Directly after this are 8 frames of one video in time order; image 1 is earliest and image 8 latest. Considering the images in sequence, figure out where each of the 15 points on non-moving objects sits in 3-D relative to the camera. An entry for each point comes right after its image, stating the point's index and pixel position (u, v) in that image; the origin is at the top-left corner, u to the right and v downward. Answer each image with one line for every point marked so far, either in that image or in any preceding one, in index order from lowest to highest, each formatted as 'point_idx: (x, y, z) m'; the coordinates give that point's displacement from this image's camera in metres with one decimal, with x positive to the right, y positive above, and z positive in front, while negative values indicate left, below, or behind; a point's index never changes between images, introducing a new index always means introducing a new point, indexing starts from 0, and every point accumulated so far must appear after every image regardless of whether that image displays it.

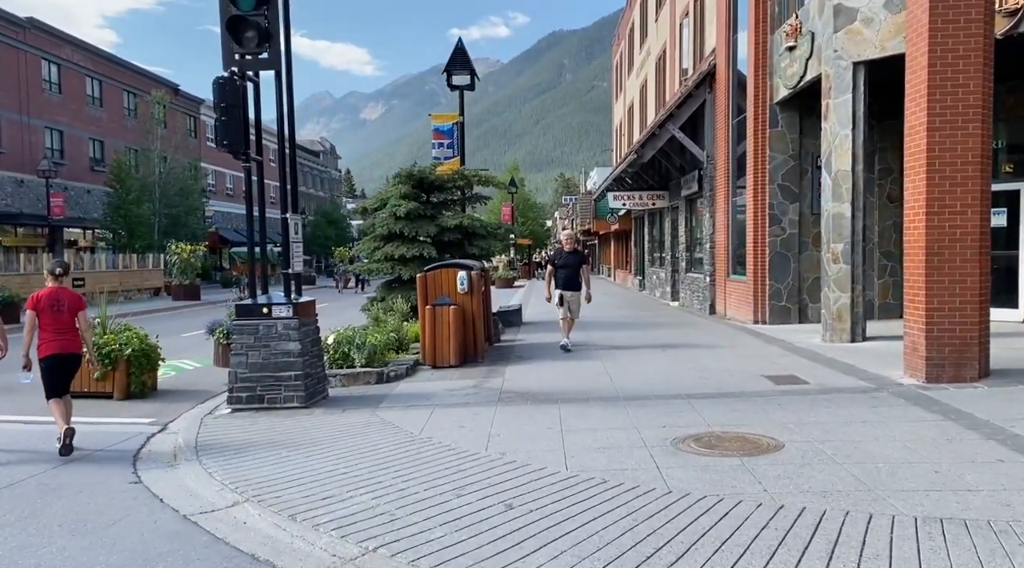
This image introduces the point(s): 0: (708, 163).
0: (+4.6, +2.8, +17.6) m
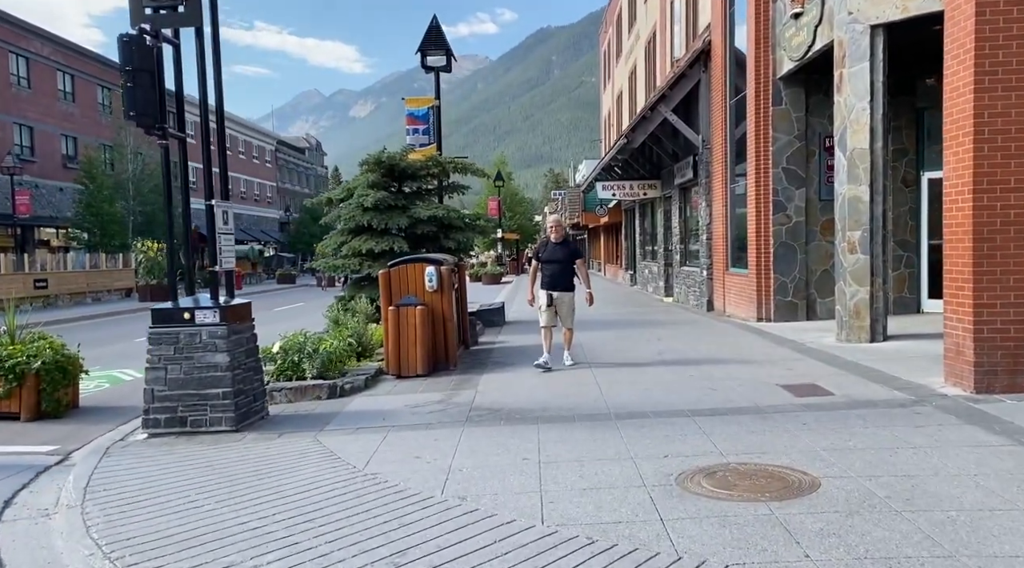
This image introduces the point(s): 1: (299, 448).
0: (+4.2, +3.0, +16.4) m
1: (-1.8, -1.4, +6.3) m
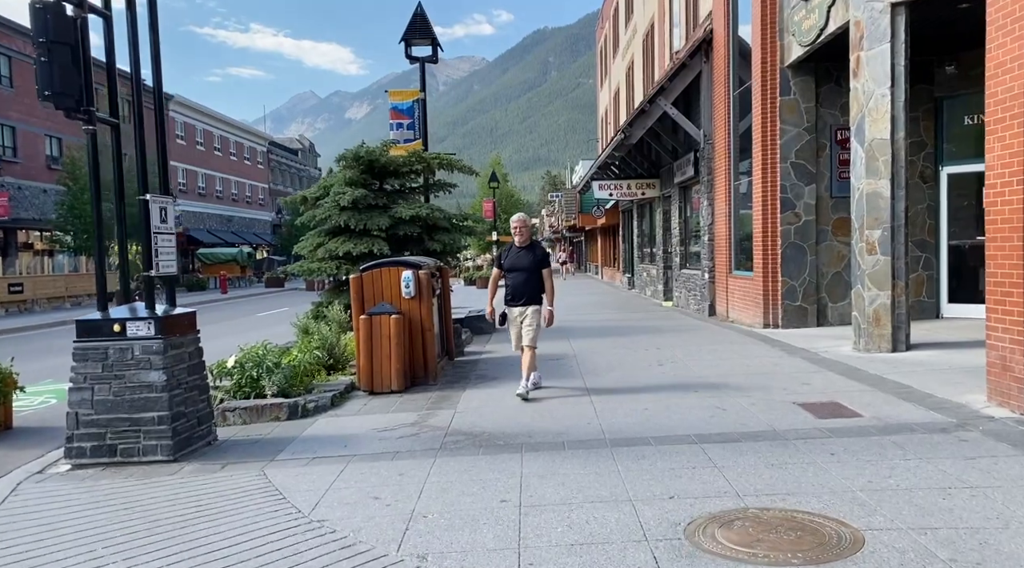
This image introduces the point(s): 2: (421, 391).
0: (+4.0, +2.9, +15.5) m
1: (-1.9, -1.4, +5.4) m
2: (-1.0, -1.2, +8.3) m
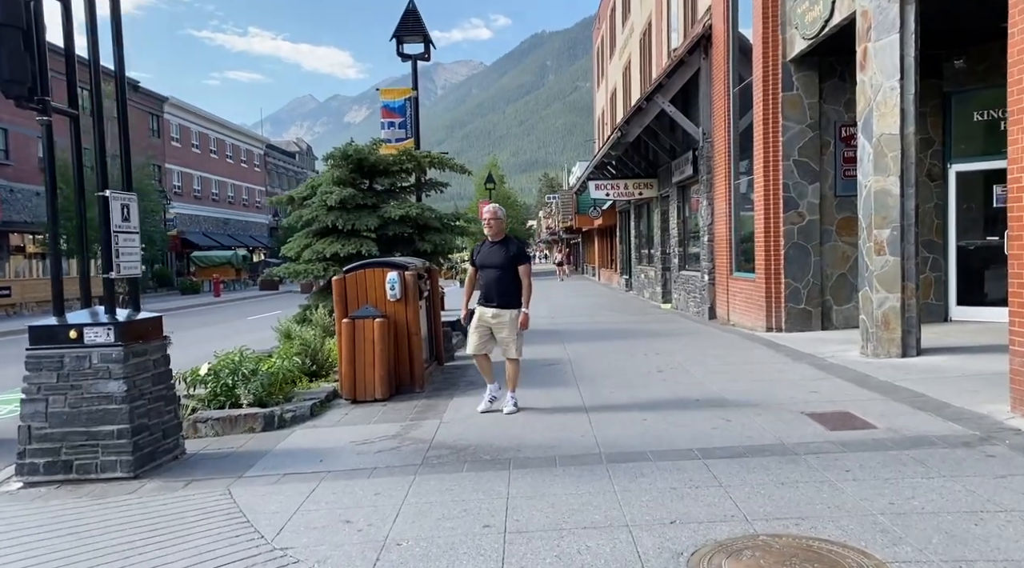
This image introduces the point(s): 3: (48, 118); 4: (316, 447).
0: (+3.9, +2.8, +15.1) m
1: (-2.0, -1.4, +5.0) m
2: (-1.1, -1.2, +7.9) m
3: (-3.5, +1.3, +5.6) m
4: (-1.6, -1.3, +6.1) m
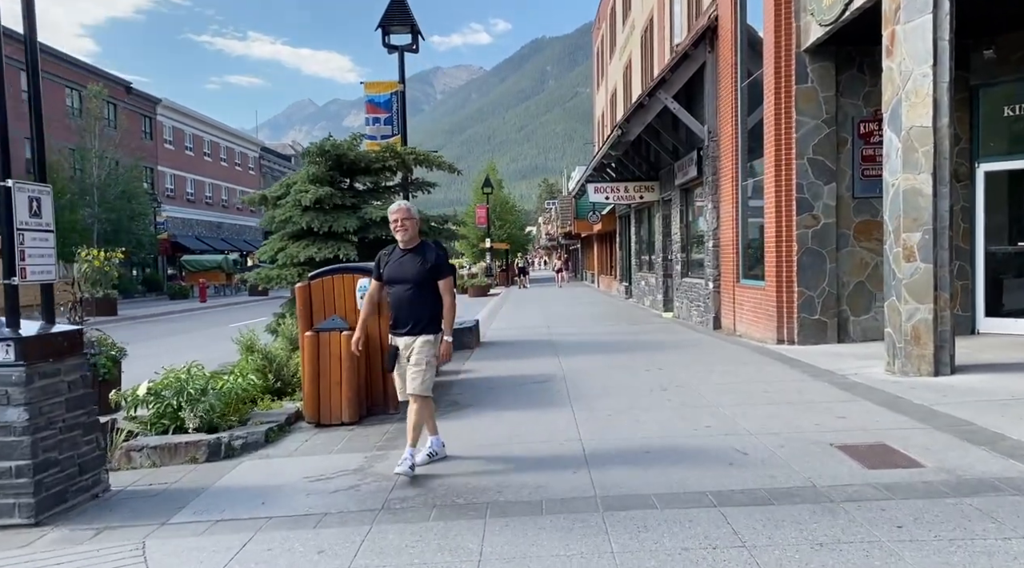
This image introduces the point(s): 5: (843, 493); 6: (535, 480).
0: (+3.7, +2.7, +14.2) m
1: (-2.2, -1.5, +4.1) m
2: (-1.2, -1.3, +6.9) m
3: (-3.6, +1.2, +4.7) m
4: (-1.7, -1.4, +5.2) m
5: (+1.9, -1.2, +4.4) m
6: (+0.1, -1.3, +4.9) m
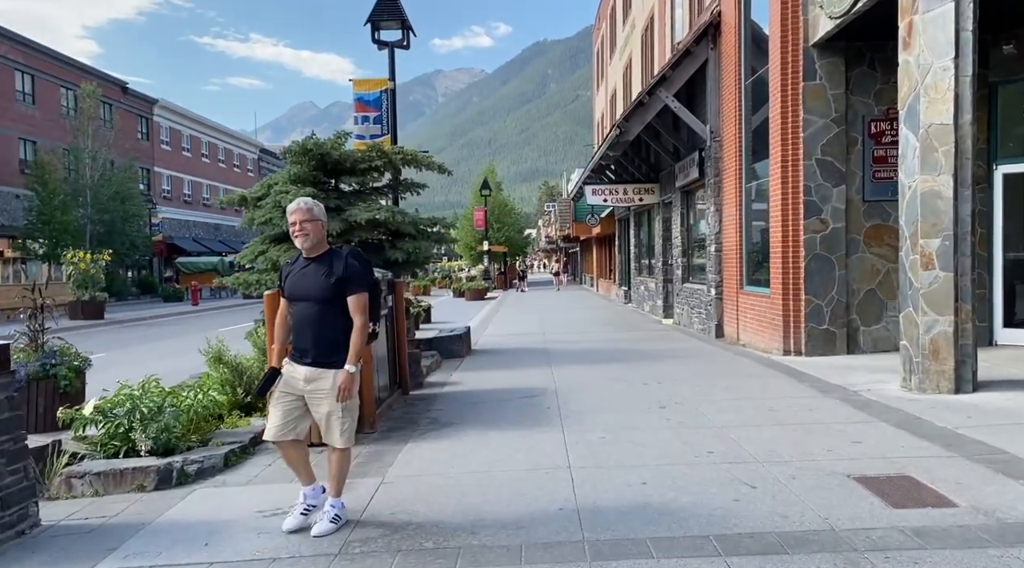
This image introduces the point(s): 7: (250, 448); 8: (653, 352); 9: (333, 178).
0: (+3.6, +2.6, +13.6) m
1: (-2.3, -1.5, +3.5) m
2: (-1.4, -1.3, +6.4) m
3: (-3.7, +1.2, +4.2) m
4: (-1.8, -1.4, +4.6) m
5: (+1.8, -1.3, +3.8) m
6: (0.0, -1.3, +4.3) m
7: (-2.2, -1.3, +6.3) m
8: (+2.2, -1.1, +11.7) m
9: (-2.7, +1.6, +11.3) m
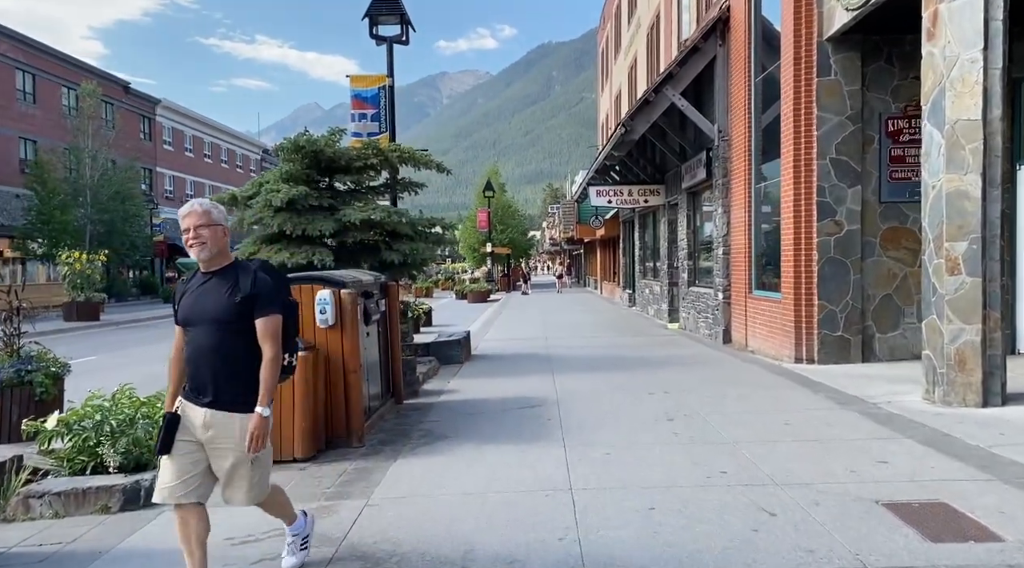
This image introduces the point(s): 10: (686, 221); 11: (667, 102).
0: (+3.6, +2.5, +13.2) m
1: (-2.3, -1.6, +3.1) m
2: (-1.4, -1.4, +6.0) m
3: (-3.7, +1.1, +3.8) m
4: (-1.9, -1.5, +4.2) m
5: (+1.8, -1.3, +3.4) m
6: (0.0, -1.4, +3.9) m
7: (-2.2, -1.4, +5.8) m
8: (+2.2, -1.1, +11.2) m
9: (-2.7, +1.5, +10.9) m
10: (+3.7, +1.3, +16.0) m
11: (+2.8, +3.3, +13.7) m
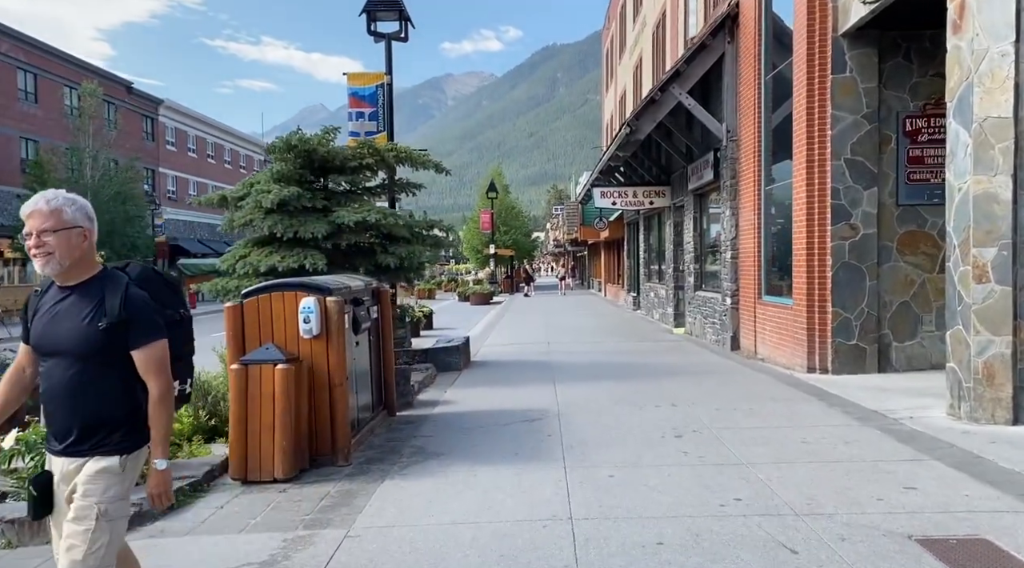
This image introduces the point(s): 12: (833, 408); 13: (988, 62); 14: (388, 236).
0: (+3.7, +2.4, +12.8) m
1: (-2.4, -1.6, +2.7) m
2: (-1.4, -1.4, +5.6) m
3: (-3.8, +1.1, +3.4) m
4: (-1.9, -1.5, +3.8) m
5: (+1.7, -1.4, +3.0) m
6: (-0.1, -1.4, +3.5) m
7: (-2.2, -1.4, +5.5) m
8: (+2.2, -1.2, +10.8) m
9: (-2.7, +1.5, +10.5) m
10: (+3.7, +1.2, +15.6) m
11: (+2.9, +3.2, +13.3) m
12: (+3.1, -1.2, +7.3) m
13: (+3.9, +1.8, +6.2) m
14: (-1.7, +0.7, +10.5) m
